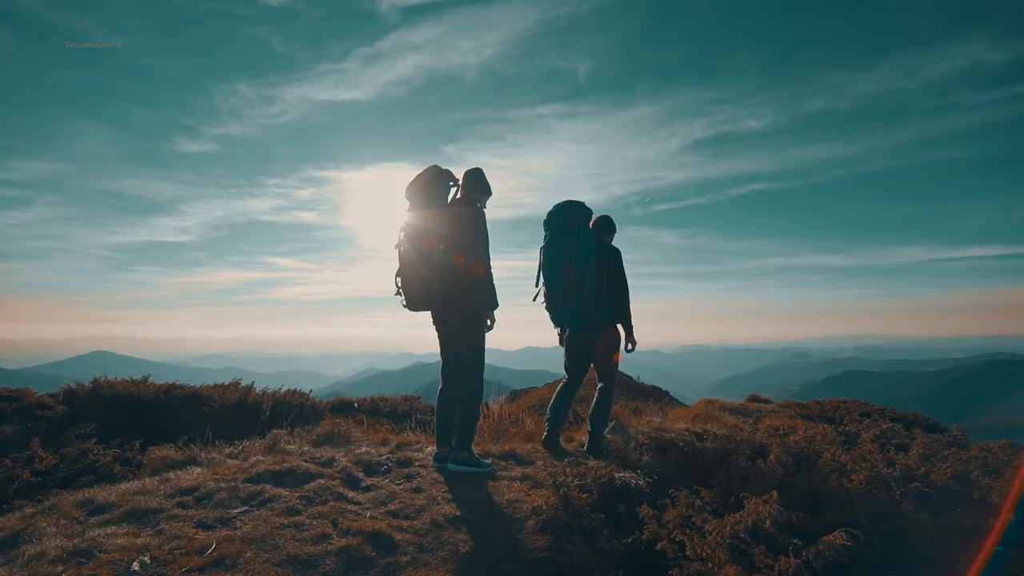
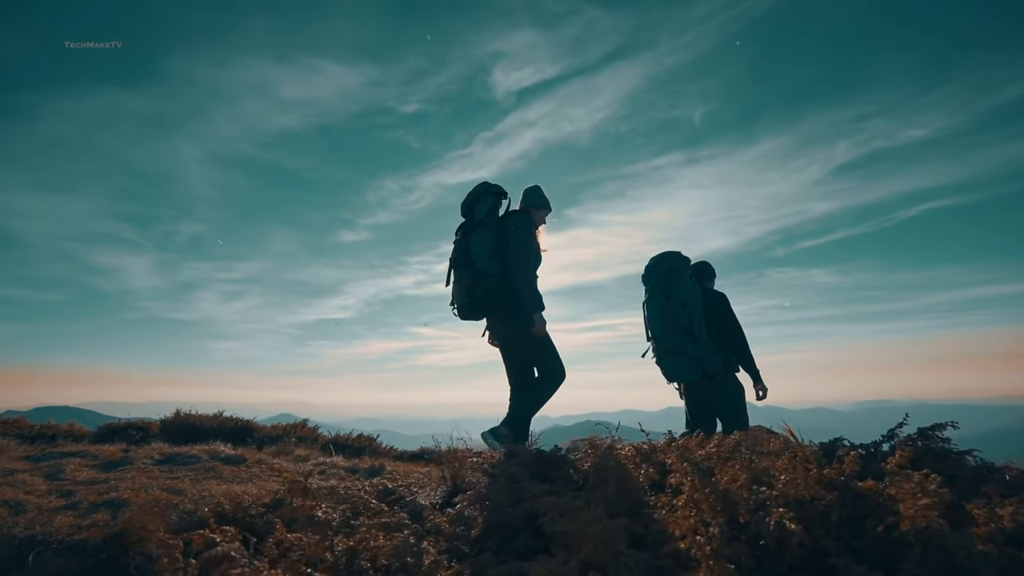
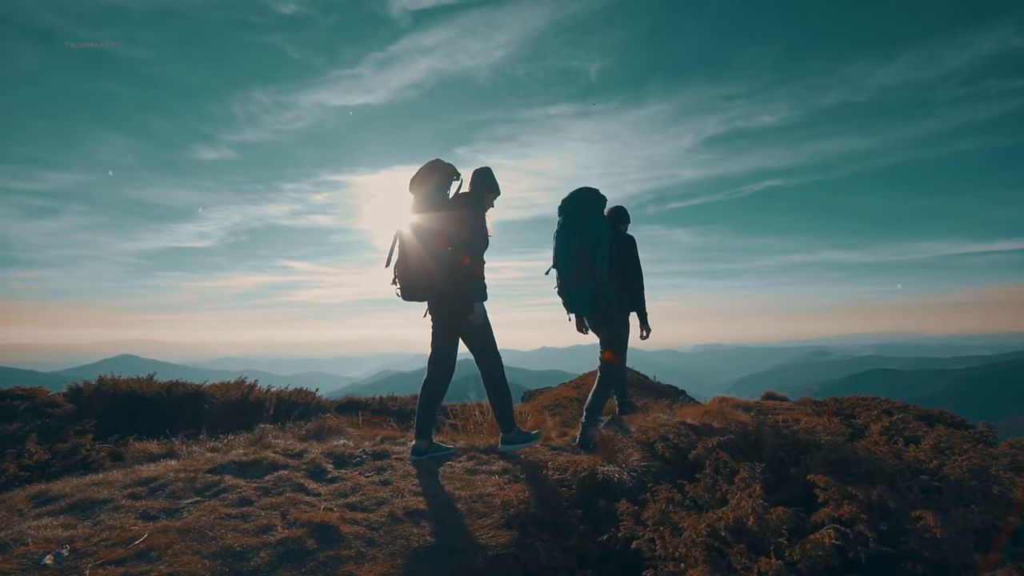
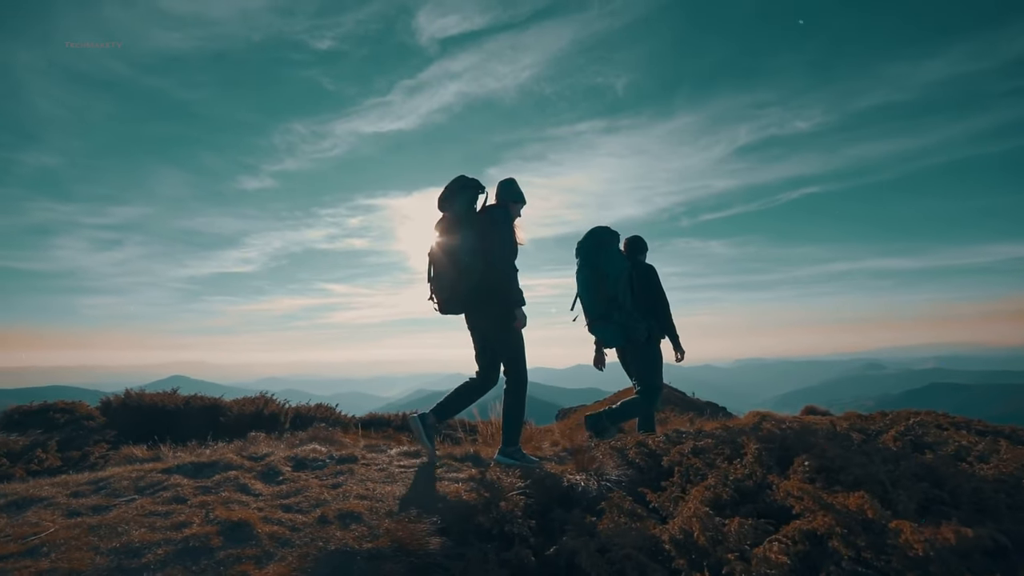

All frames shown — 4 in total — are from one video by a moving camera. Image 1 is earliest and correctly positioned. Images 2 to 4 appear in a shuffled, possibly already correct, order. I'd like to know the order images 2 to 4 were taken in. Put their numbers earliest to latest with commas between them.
3, 4, 2
